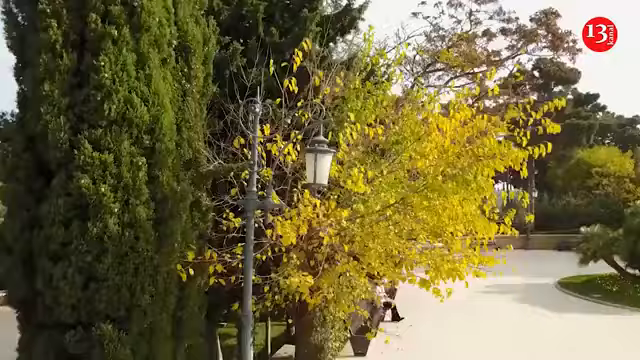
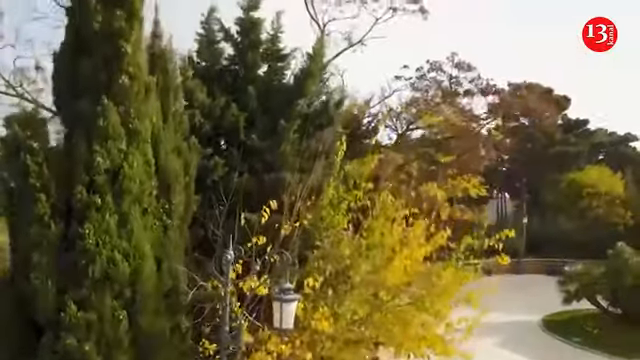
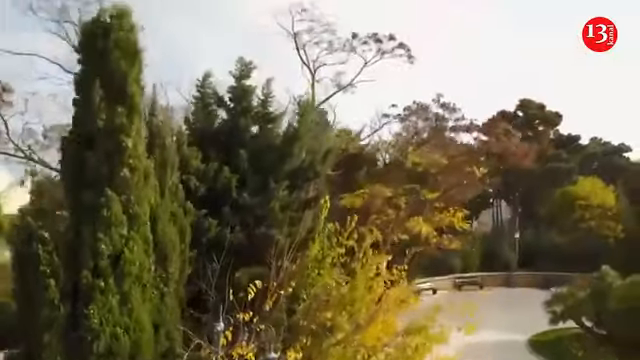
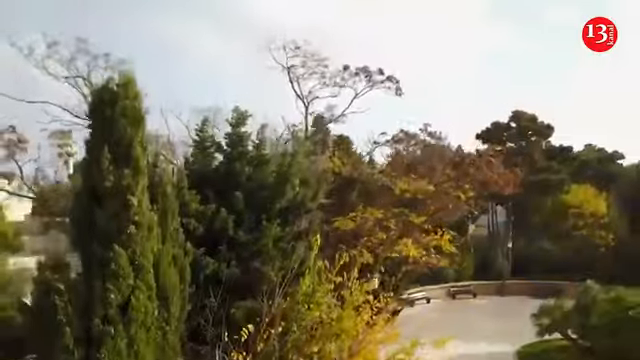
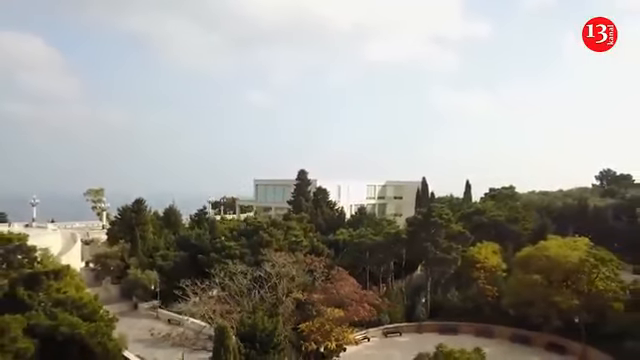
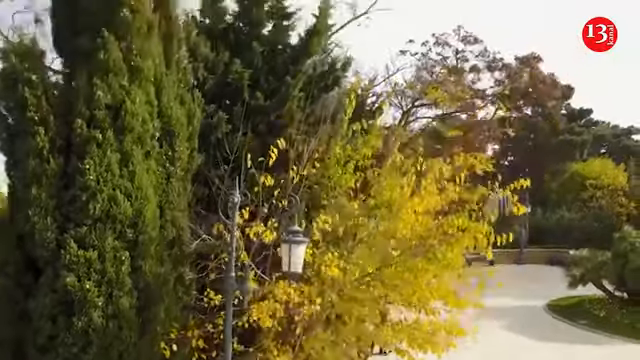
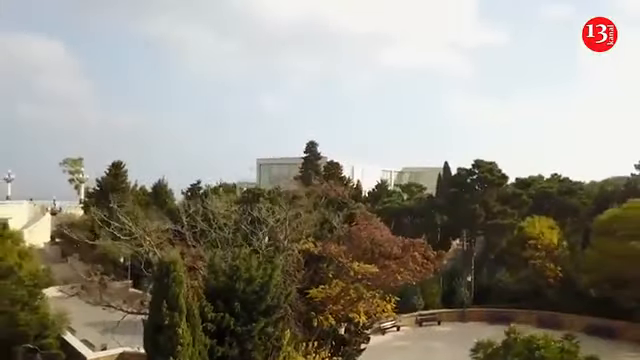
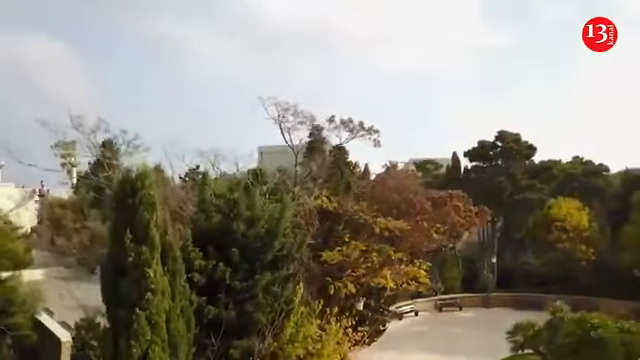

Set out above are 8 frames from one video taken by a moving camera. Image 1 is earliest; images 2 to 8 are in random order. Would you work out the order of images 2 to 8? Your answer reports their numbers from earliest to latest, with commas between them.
6, 2, 3, 4, 8, 7, 5
